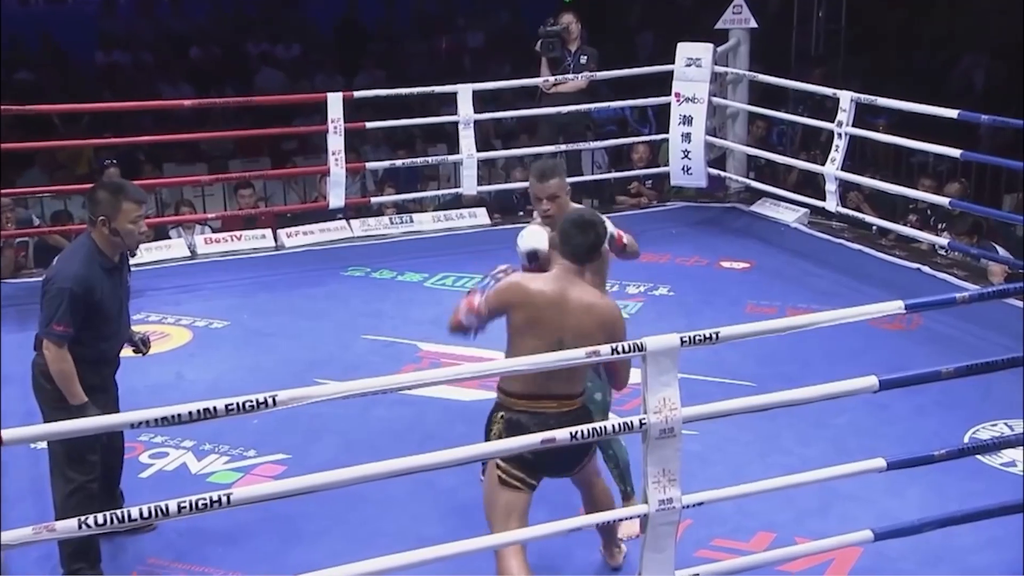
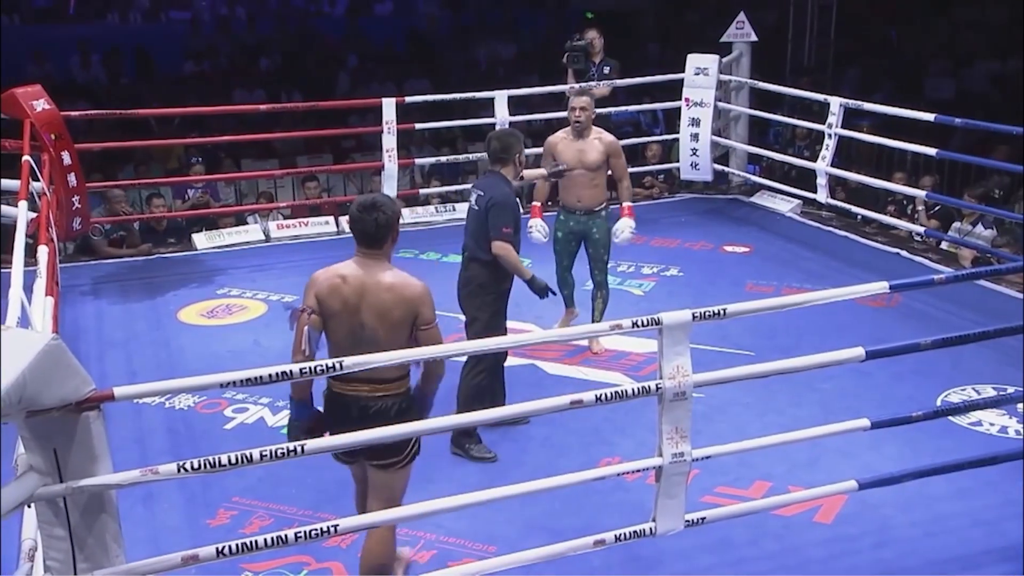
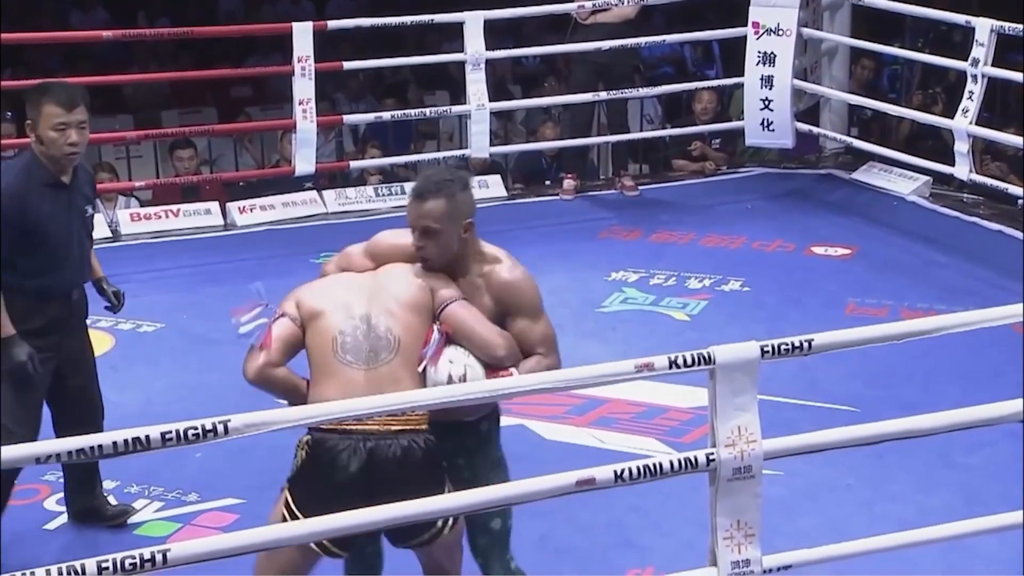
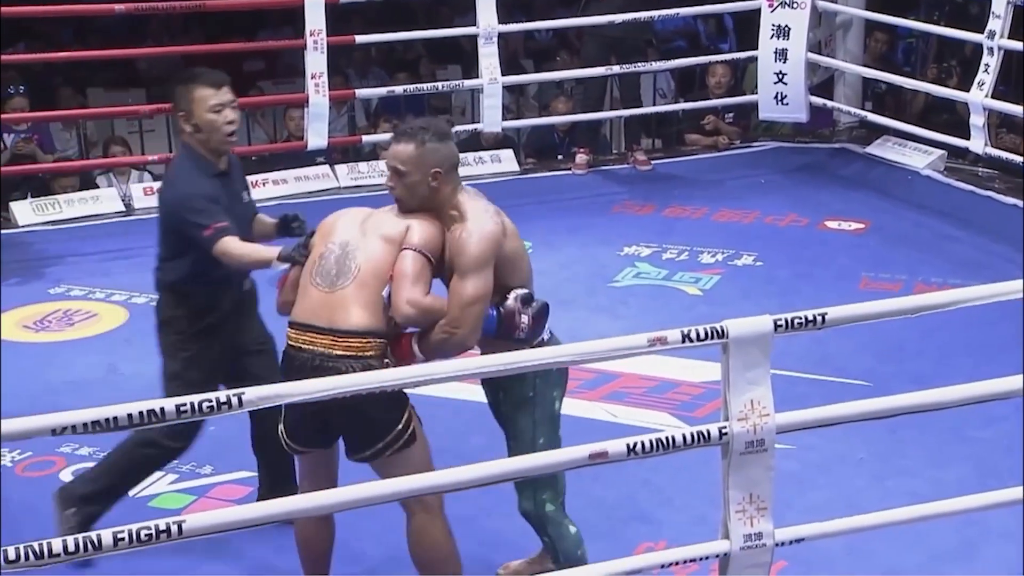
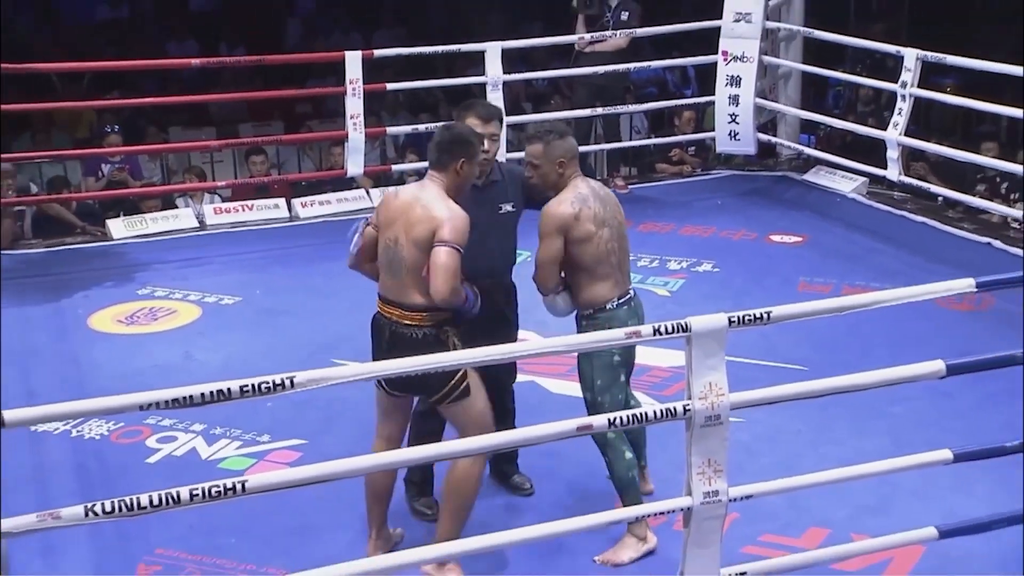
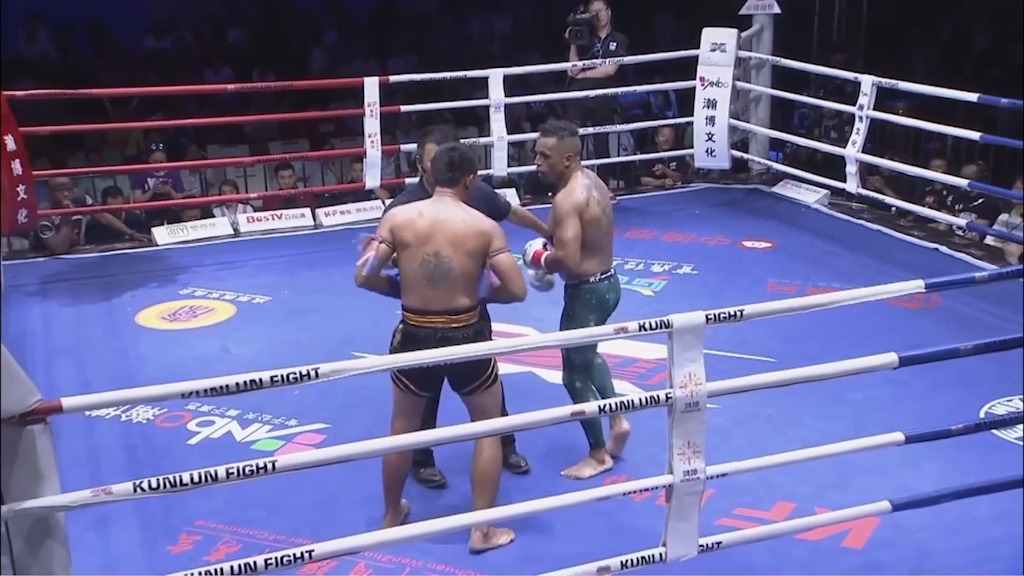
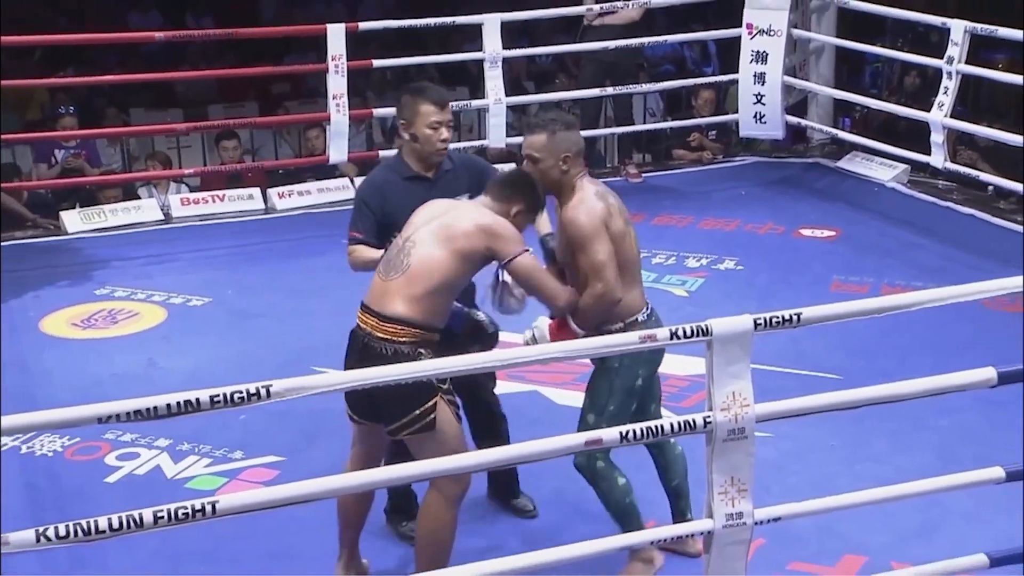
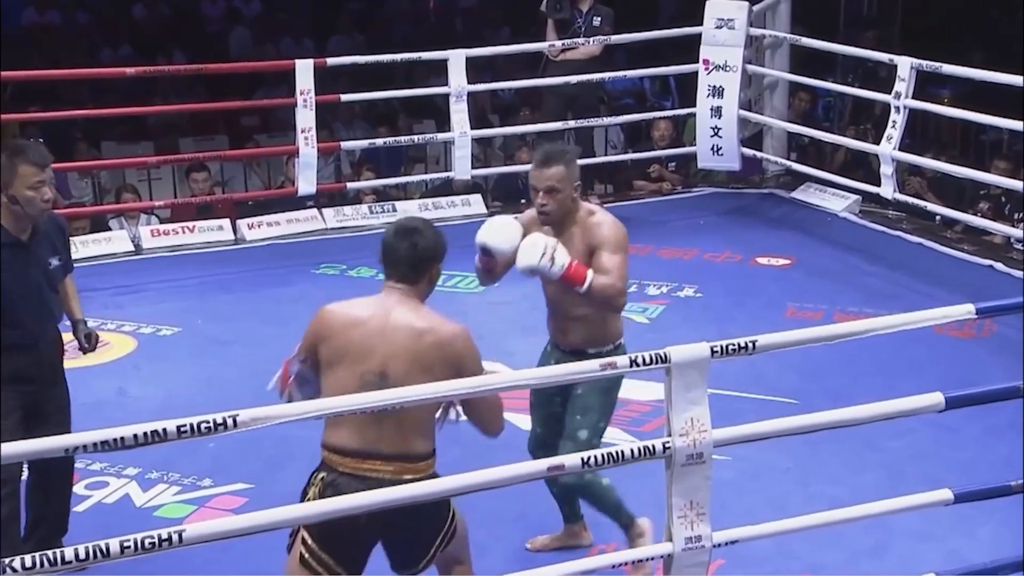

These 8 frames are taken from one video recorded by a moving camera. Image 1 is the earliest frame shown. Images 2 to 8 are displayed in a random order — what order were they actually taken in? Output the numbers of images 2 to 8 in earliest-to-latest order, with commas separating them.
8, 3, 4, 7, 5, 6, 2
